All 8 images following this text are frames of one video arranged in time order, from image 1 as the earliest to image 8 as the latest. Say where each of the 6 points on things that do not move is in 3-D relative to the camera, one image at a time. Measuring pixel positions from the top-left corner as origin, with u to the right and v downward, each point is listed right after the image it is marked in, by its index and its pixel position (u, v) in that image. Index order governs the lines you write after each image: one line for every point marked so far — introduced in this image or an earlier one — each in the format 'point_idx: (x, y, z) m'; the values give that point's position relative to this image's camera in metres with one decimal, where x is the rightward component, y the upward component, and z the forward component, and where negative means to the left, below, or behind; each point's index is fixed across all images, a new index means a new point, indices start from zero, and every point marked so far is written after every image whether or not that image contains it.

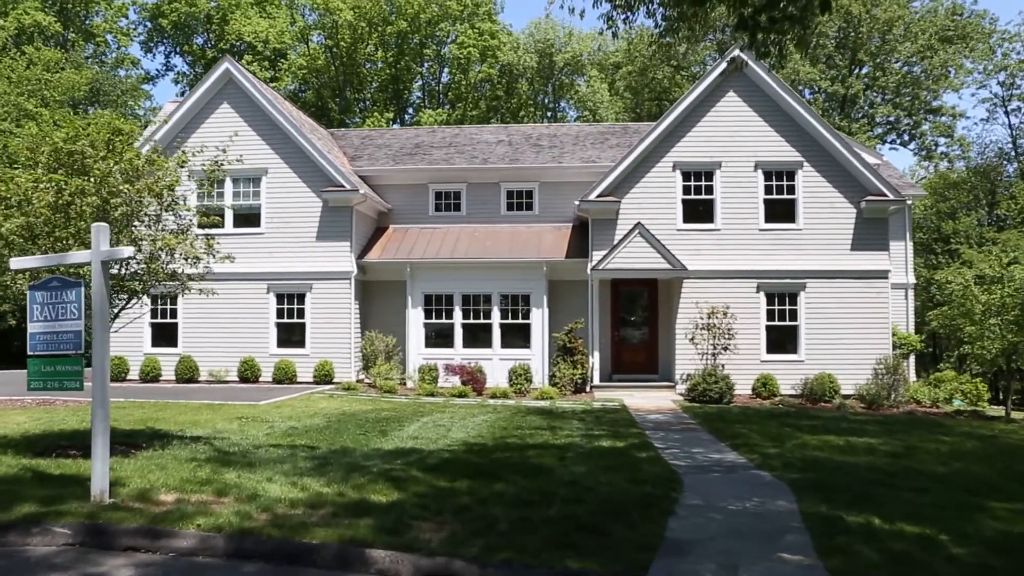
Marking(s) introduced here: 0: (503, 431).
0: (-0.1, -2.0, +12.0) m
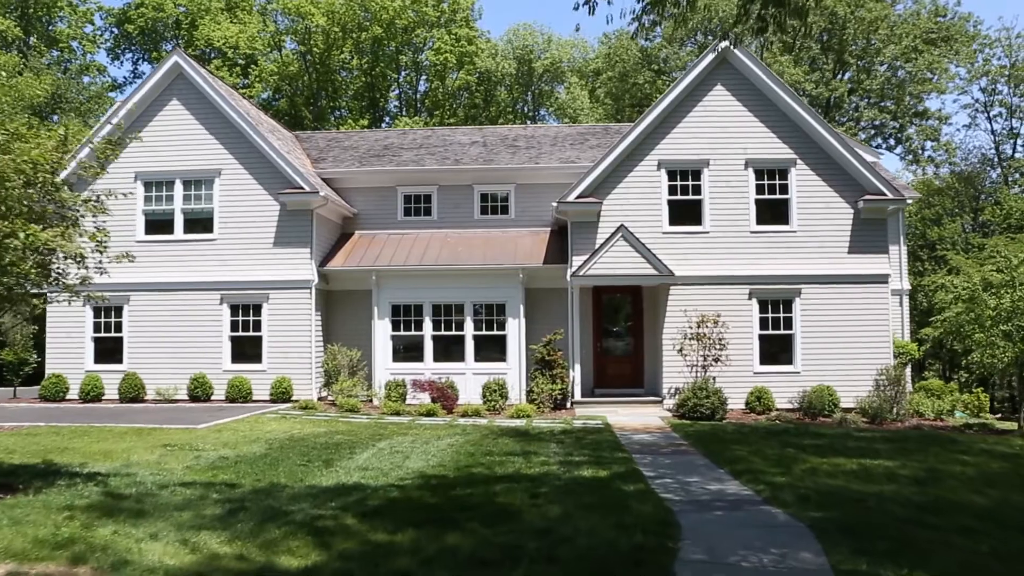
0: (-0.5, -2.1, +10.4) m
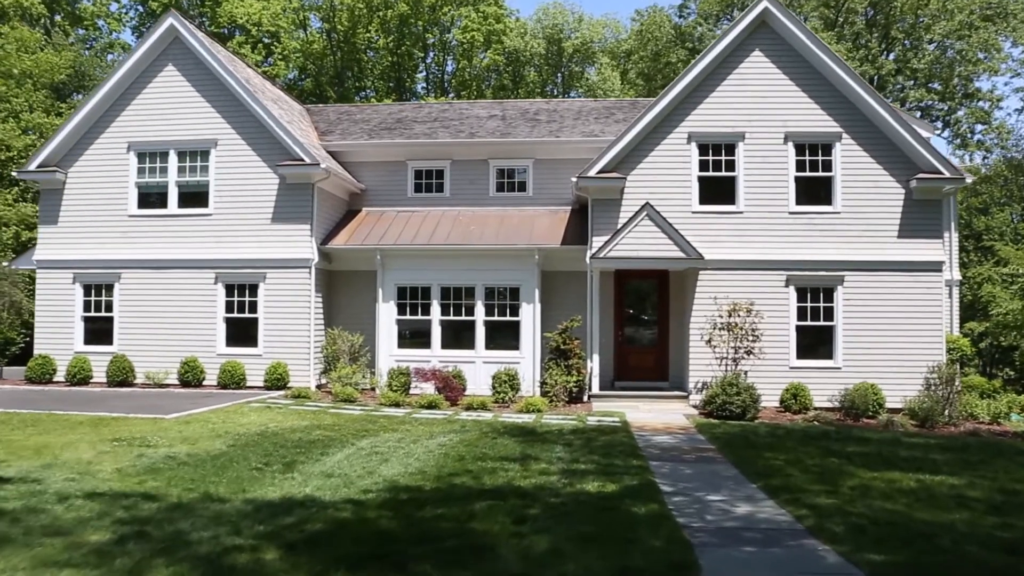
0: (-0.6, -1.8, +8.9) m
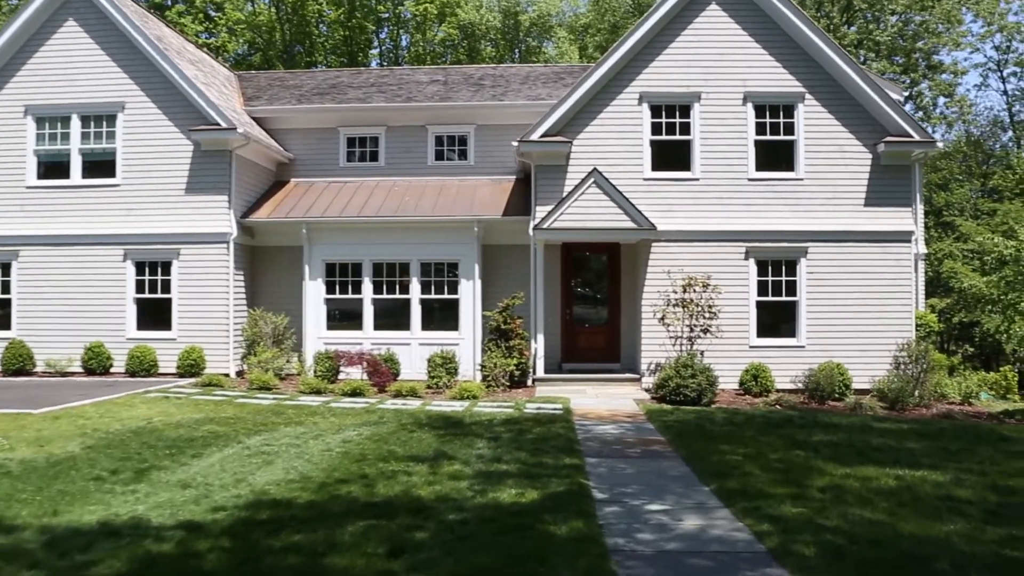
0: (-1.4, -1.6, +7.5) m
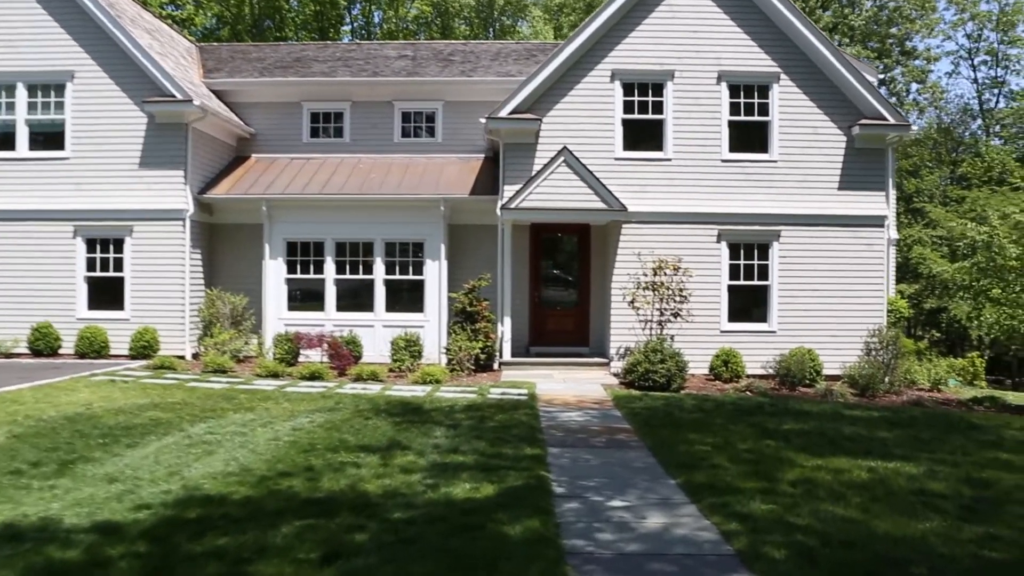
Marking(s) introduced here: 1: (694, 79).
0: (-1.7, -1.4, +7.0) m
1: (+3.3, +3.8, +15.5) m
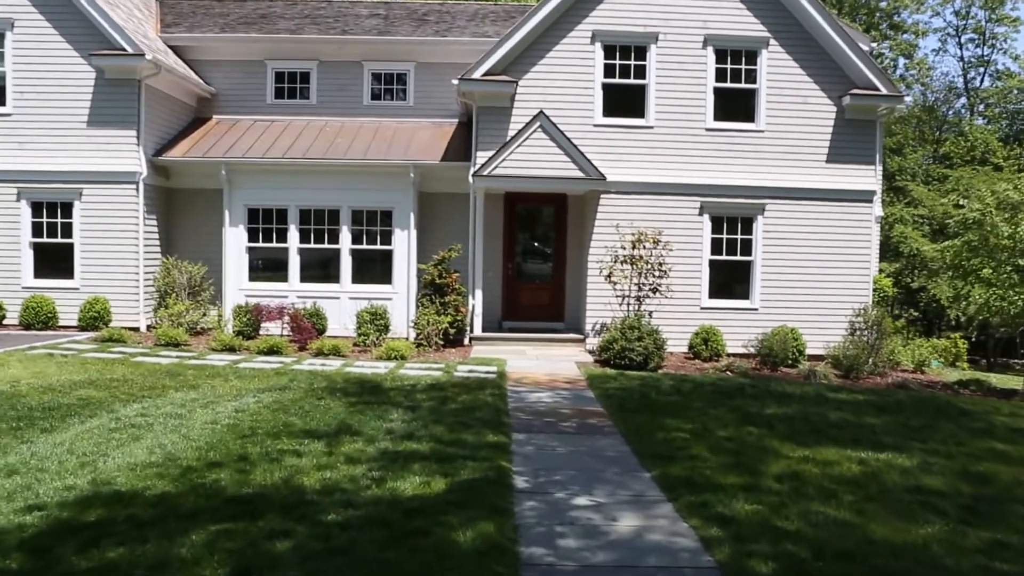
0: (-2.0, -1.2, +6.3) m
1: (+2.8, +4.2, +14.8) m
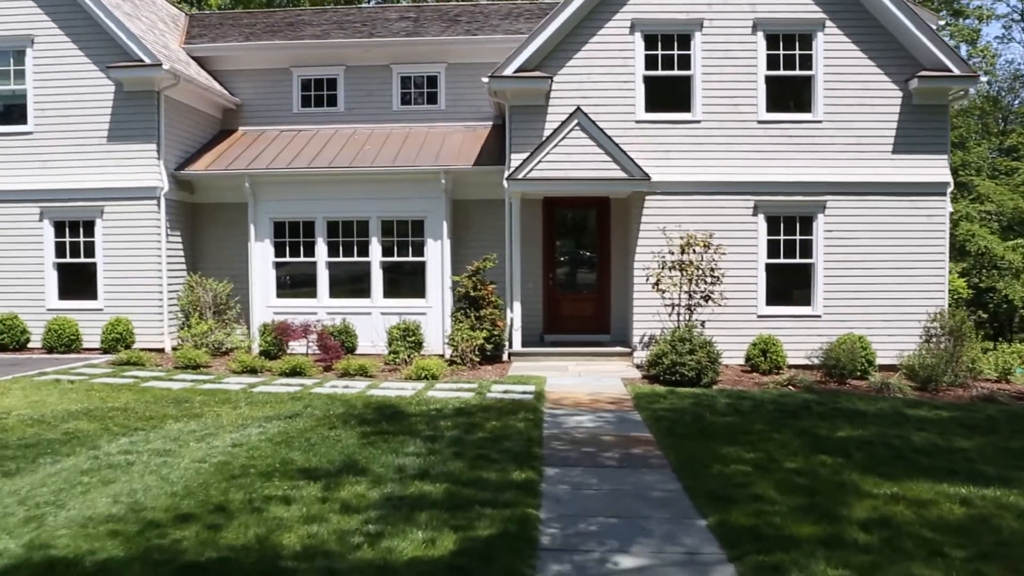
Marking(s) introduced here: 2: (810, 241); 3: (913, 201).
0: (-1.9, -1.3, +5.4) m
1: (+3.4, +4.1, +13.7) m
2: (+4.8, +0.8, +13.8) m
3: (+6.4, +1.4, +13.7) m
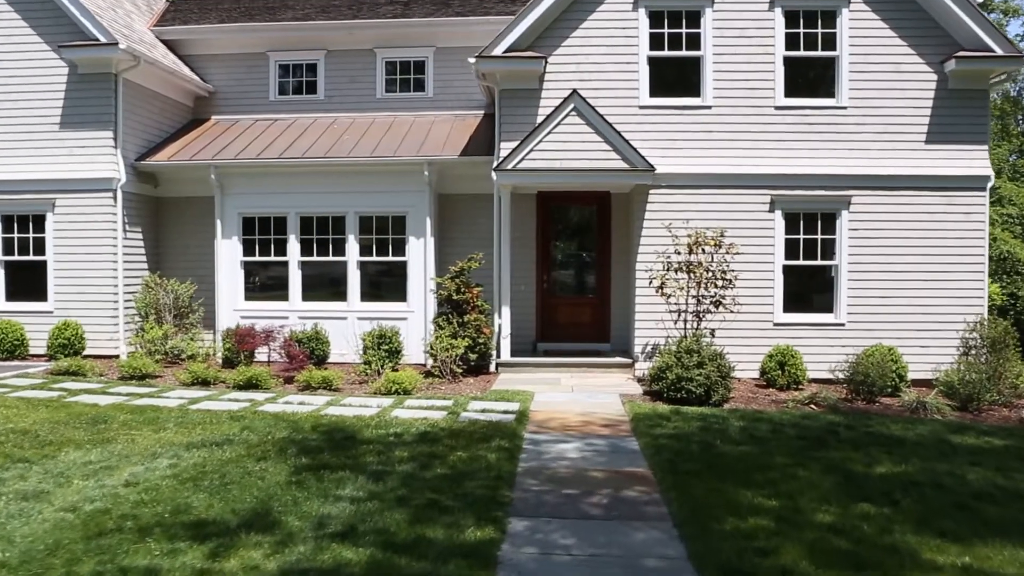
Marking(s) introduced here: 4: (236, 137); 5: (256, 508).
0: (-2.1, -1.3, +4.0) m
1: (+3.2, +4.0, +12.3) m
2: (+4.6, +0.7, +12.4) m
3: (+6.2, +1.3, +12.3) m
4: (-4.7, +2.6, +14.6) m
5: (-1.5, -1.3, +5.1) m
